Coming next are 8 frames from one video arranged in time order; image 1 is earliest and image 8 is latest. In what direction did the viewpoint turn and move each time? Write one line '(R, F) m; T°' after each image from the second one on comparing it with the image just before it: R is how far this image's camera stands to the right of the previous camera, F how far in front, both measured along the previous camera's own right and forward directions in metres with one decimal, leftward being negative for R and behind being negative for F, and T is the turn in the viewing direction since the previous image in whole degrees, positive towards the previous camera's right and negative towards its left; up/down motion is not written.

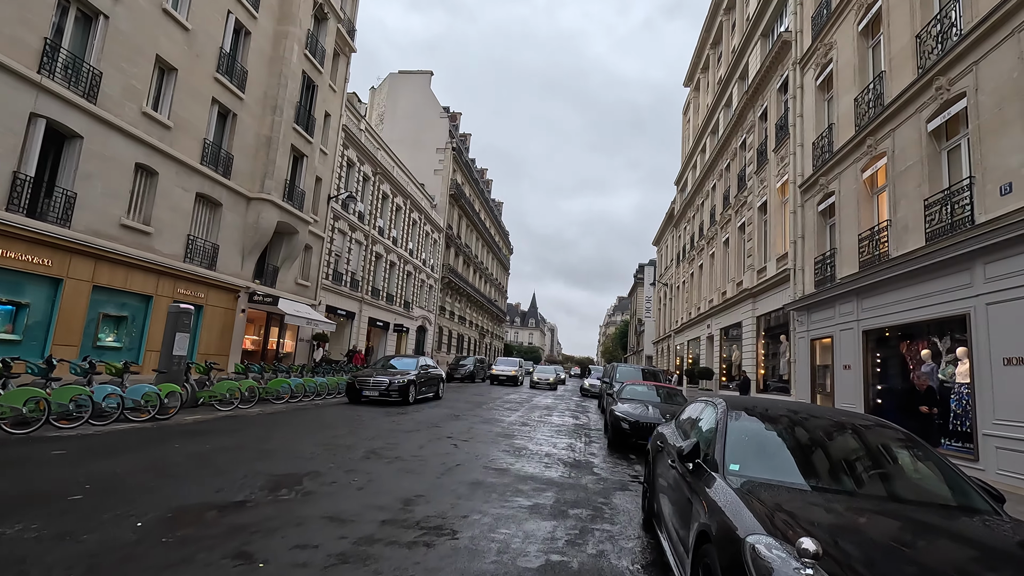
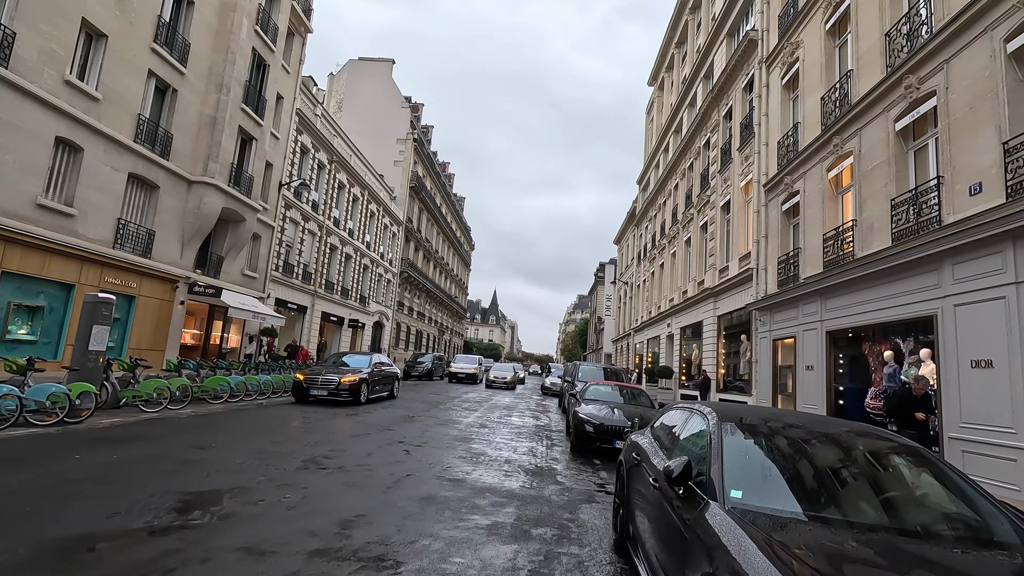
(0.0, +0.6) m; +4°
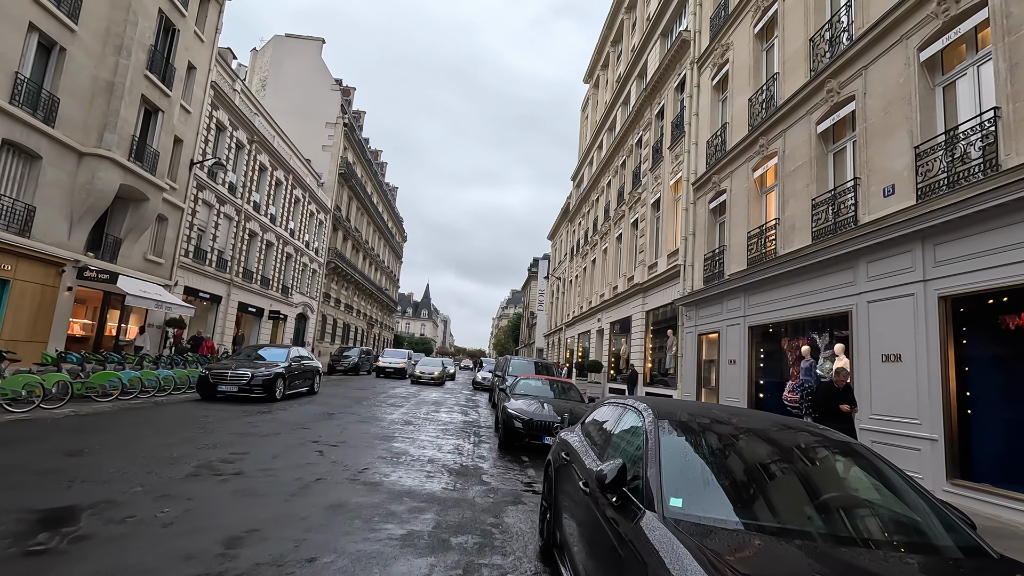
(+0.1, +0.4) m; +7°
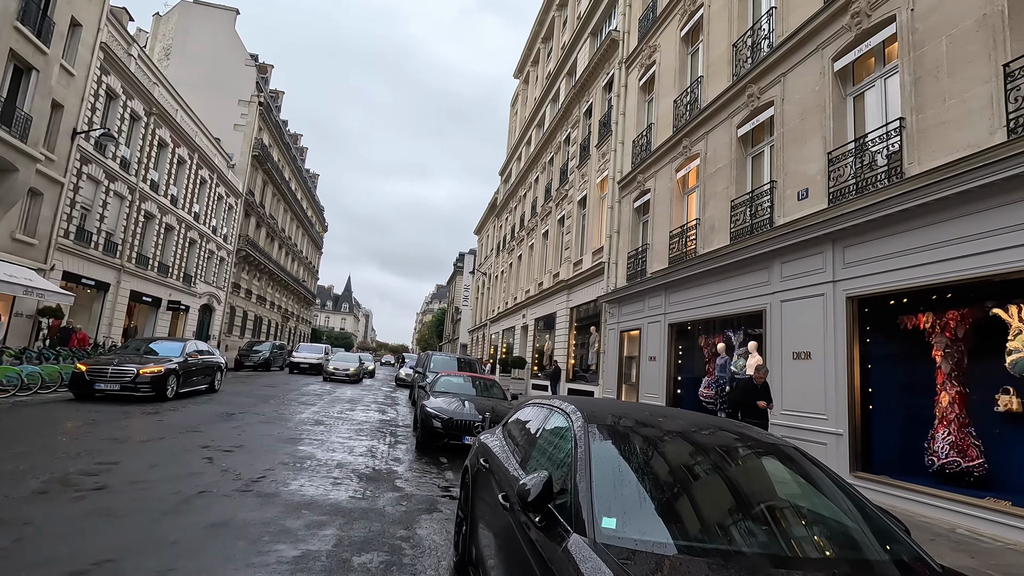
(+0.1, +0.4) m; +8°
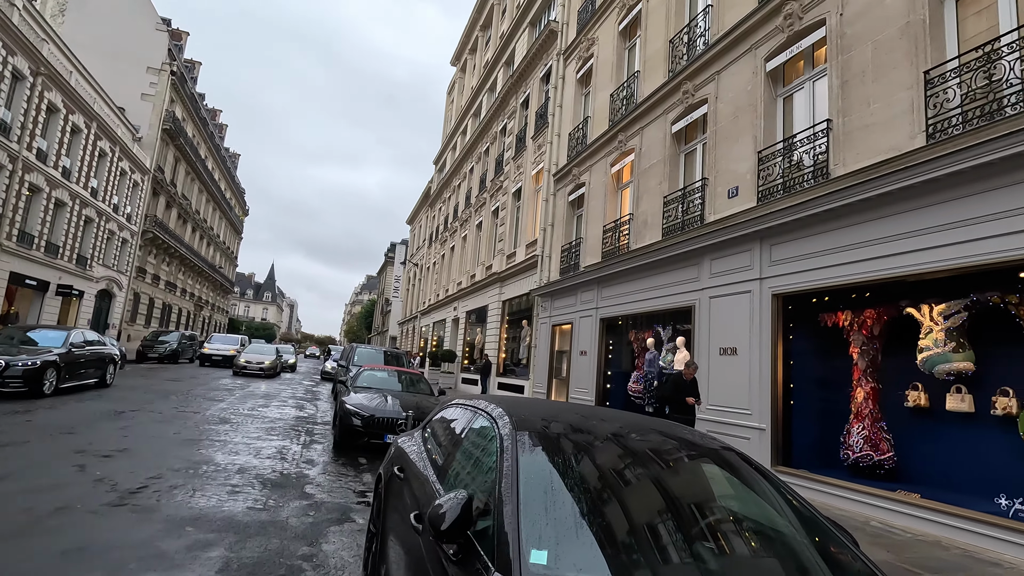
(+0.1, +0.4) m; +7°
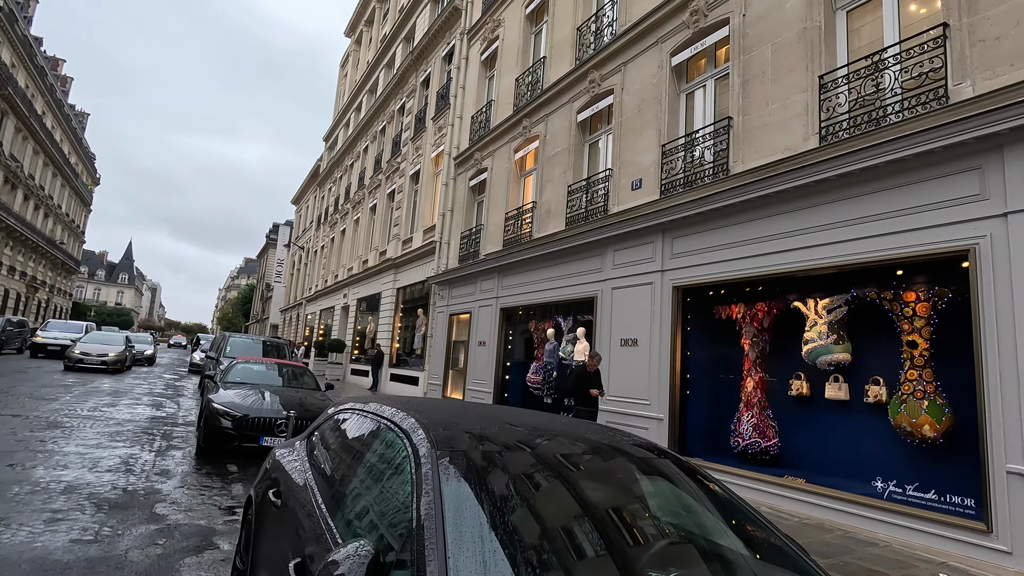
(-0.1, +0.5) m; +11°
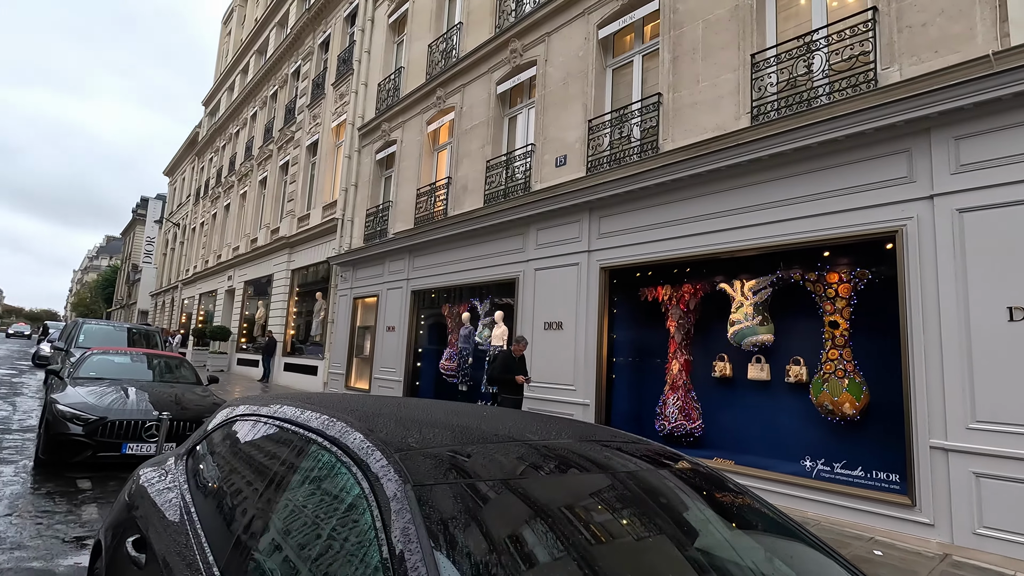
(-0.3, +0.6) m; +11°
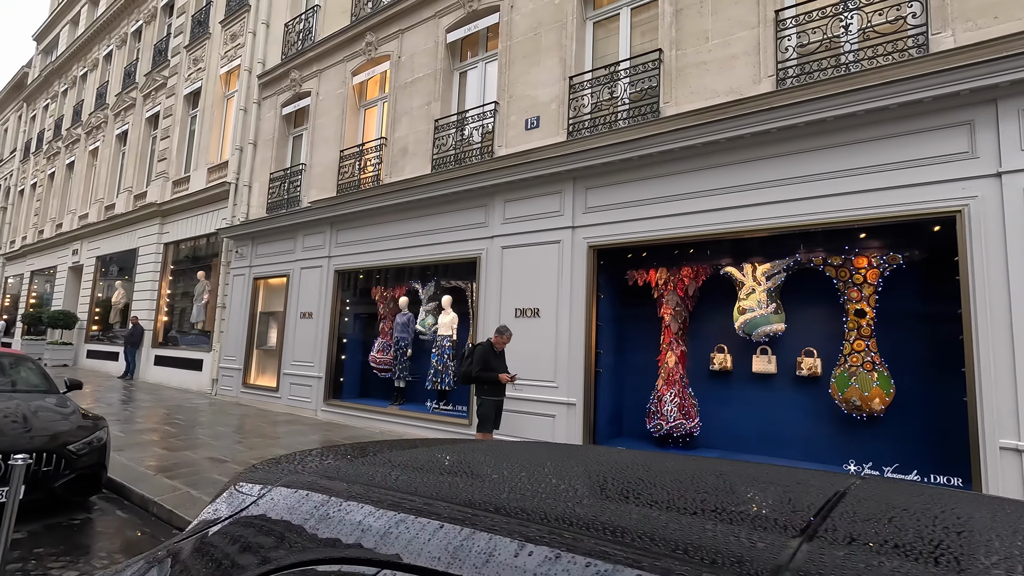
(-1.0, +1.3) m; +12°
